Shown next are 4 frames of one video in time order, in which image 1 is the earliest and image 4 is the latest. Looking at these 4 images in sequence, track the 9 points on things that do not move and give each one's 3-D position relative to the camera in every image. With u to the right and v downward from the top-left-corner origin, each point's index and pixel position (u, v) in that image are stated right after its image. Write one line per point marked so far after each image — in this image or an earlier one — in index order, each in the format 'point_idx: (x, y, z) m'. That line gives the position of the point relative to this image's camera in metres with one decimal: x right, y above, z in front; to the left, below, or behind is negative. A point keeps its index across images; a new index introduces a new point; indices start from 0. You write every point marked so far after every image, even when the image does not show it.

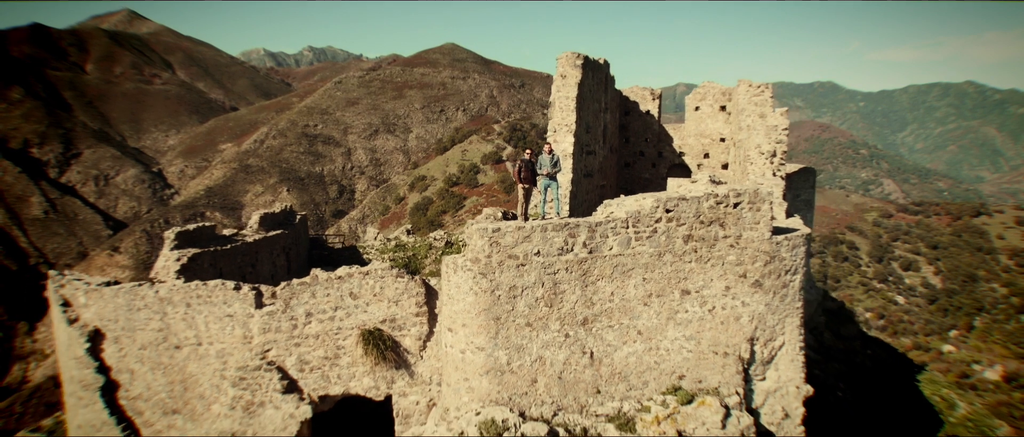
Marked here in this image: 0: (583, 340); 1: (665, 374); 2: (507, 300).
0: (+0.7, -1.2, +6.1) m
1: (+1.7, -1.7, +6.3) m
2: (-0.1, -0.8, +5.9) m
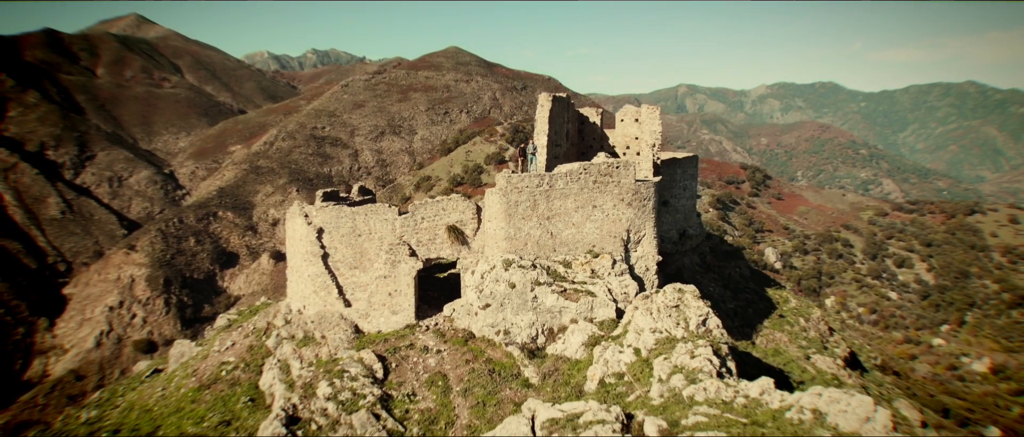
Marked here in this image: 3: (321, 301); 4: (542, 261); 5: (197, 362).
0: (+0.8, -0.1, +13.3) m
1: (+1.8, -0.6, +13.5) m
2: (0.0, +0.3, +13.1) m
3: (-5.1, -2.2, +15.3) m
4: (+0.7, -1.0, +13.3) m
5: (-9.0, -4.0, +15.7) m
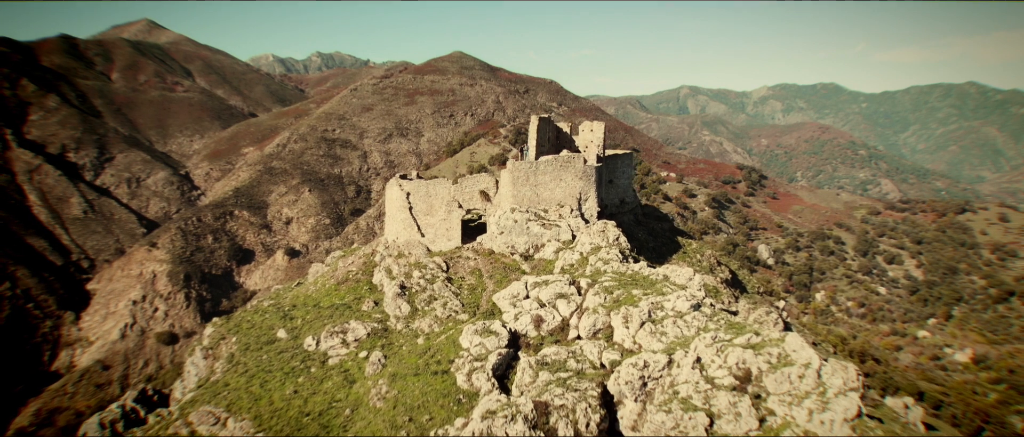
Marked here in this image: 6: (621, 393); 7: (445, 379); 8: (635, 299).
0: (+1.0, +1.3, +23.9) m
1: (+1.9, +0.8, +24.1) m
2: (+0.2, +1.7, +23.7) m
3: (-4.9, -0.7, +26.0) m
4: (+0.9, +0.4, +23.8) m
5: (-8.8, -2.6, +26.3) m
6: (+3.5, -5.5, +17.2) m
7: (-2.2, -5.3, +18.0) m
8: (+4.4, -2.9, +19.5) m
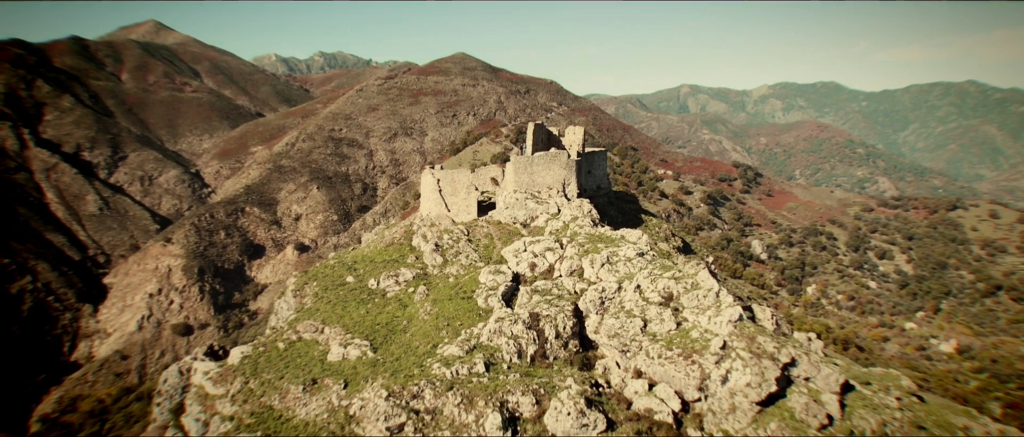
0: (+1.1, +2.5, +32.6) m
1: (+2.1, +2.1, +32.8) m
2: (+0.3, +3.0, +32.4) m
3: (-4.7, +0.5, +34.7) m
4: (+1.0, +1.7, +32.6) m
5: (-8.6, -1.4, +35.1) m
6: (+3.6, -4.3, +26.0) m
7: (-2.1, -4.1, +26.8) m
8: (+4.5, -1.6, +28.3) m
